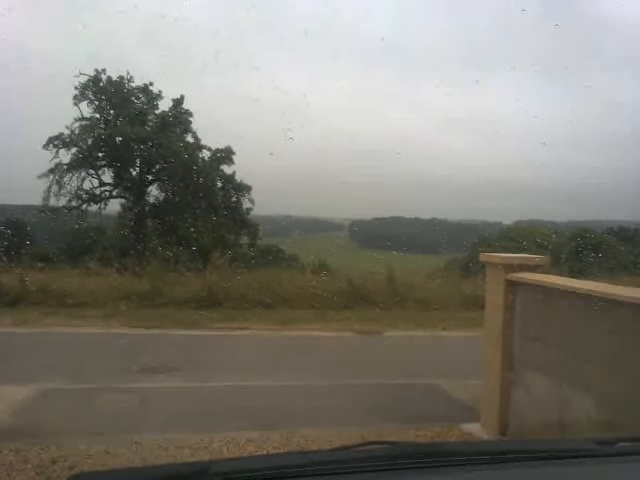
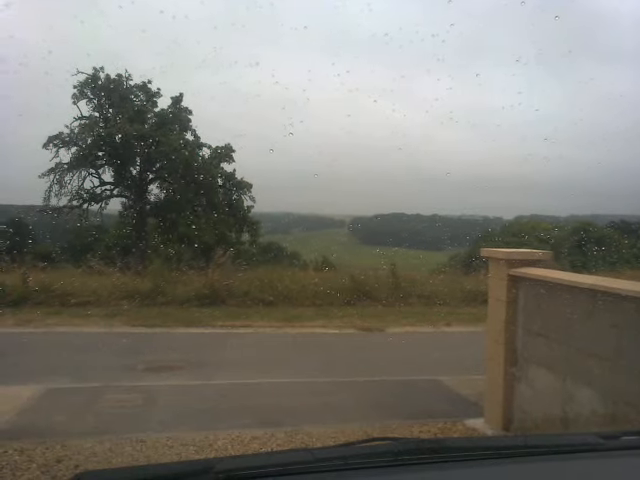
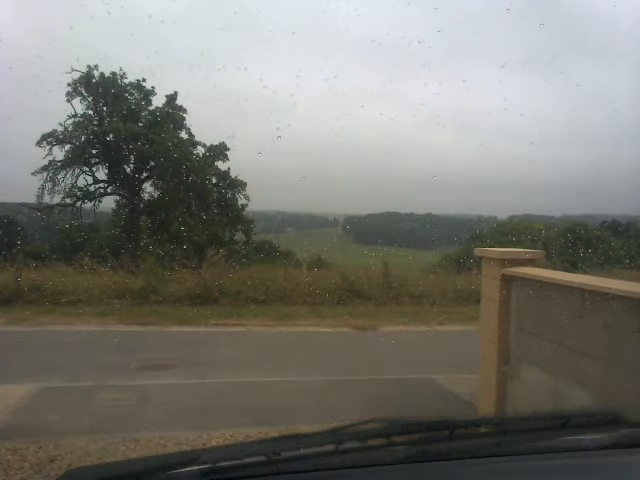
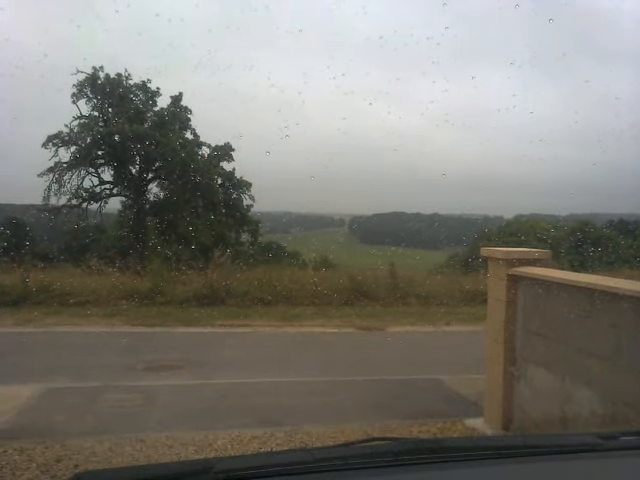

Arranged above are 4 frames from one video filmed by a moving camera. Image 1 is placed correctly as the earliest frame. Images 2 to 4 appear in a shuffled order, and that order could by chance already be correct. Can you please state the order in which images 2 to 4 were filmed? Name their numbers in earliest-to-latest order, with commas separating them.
2, 4, 3
